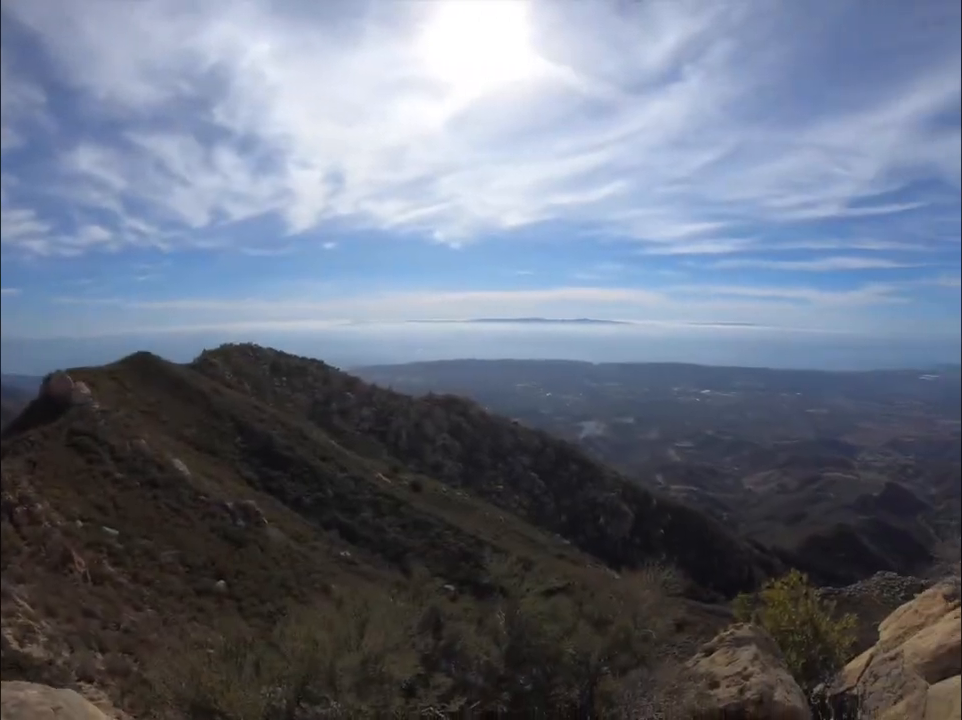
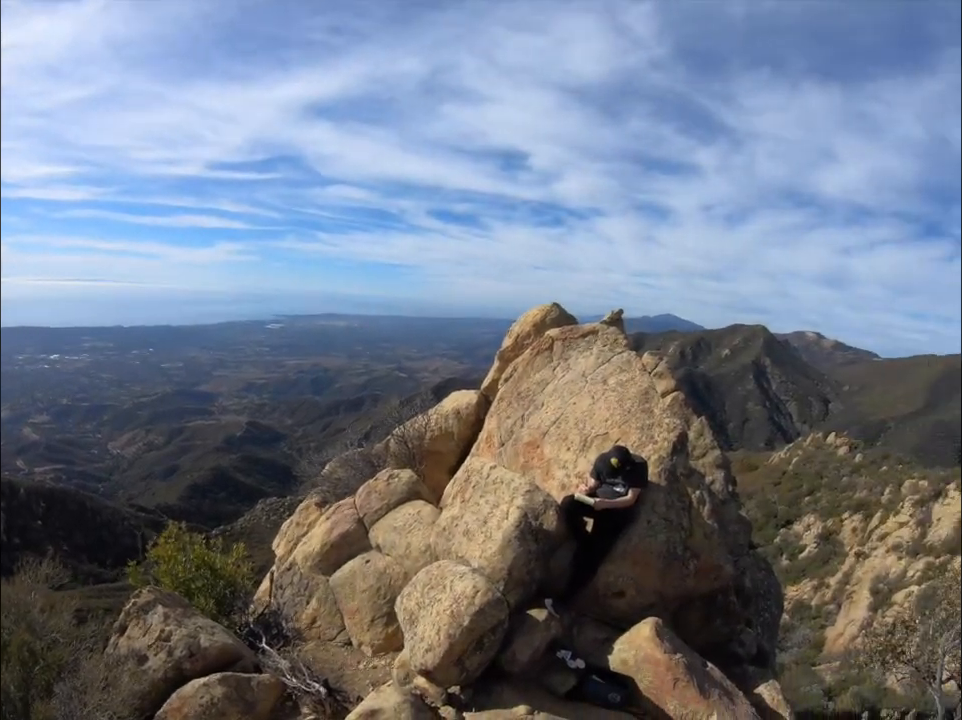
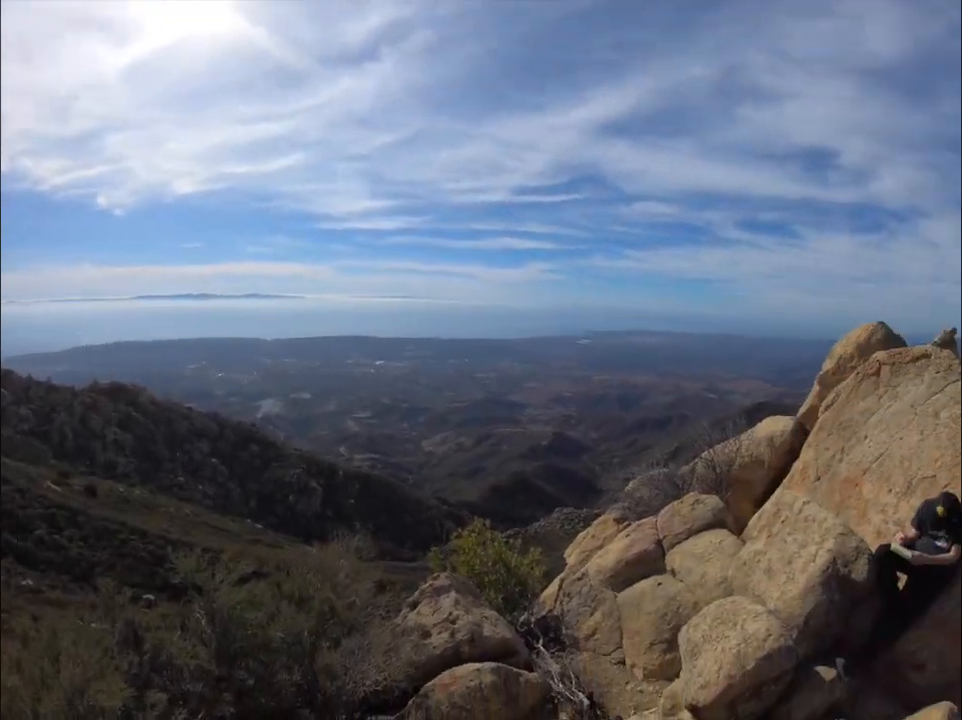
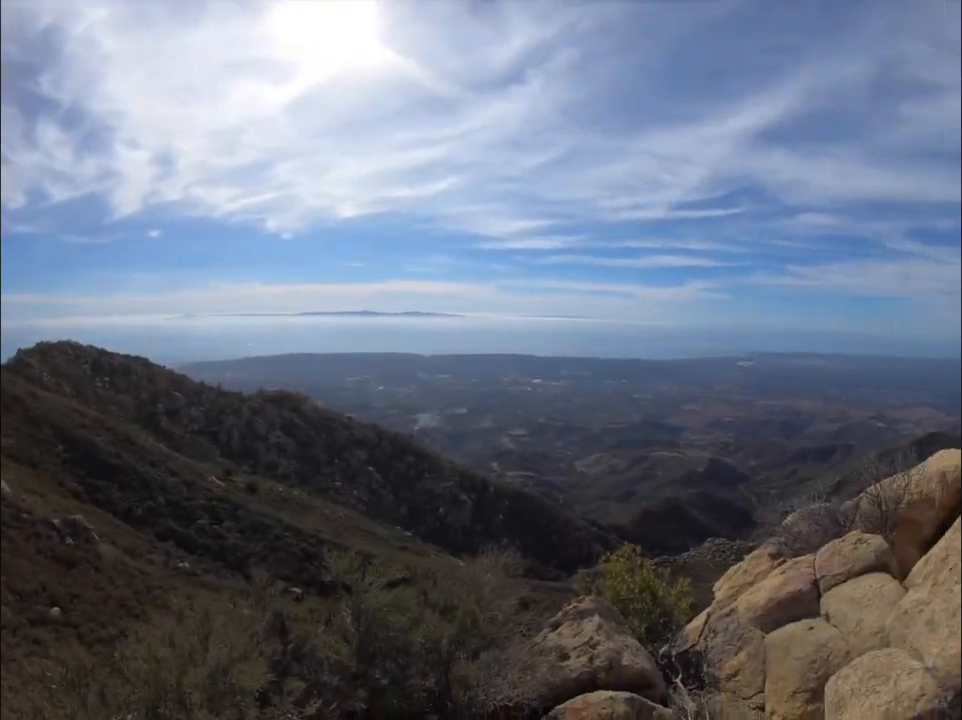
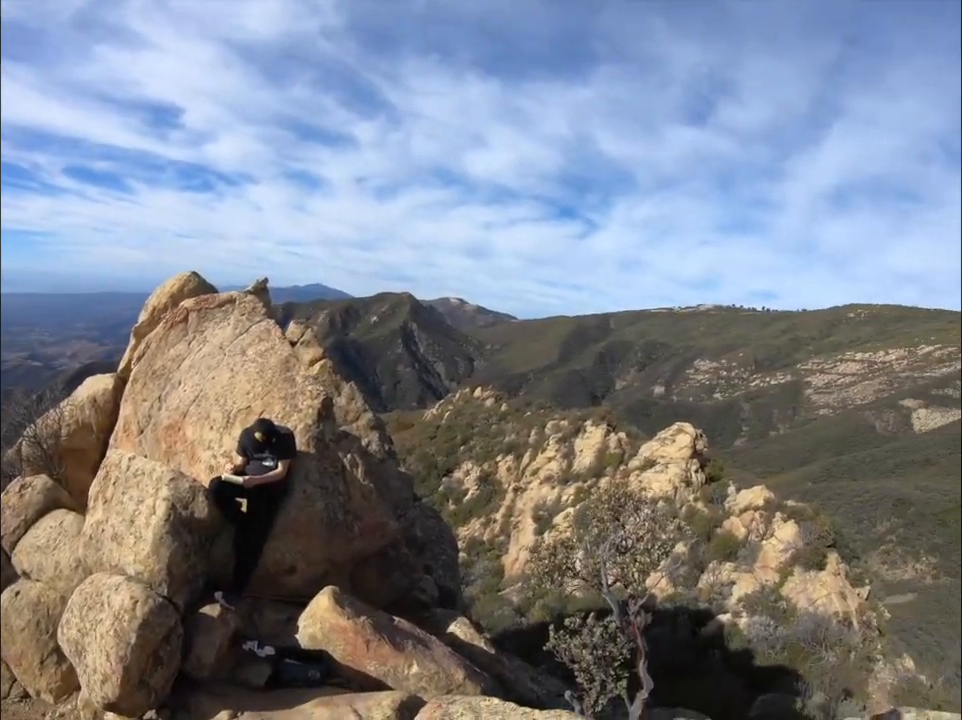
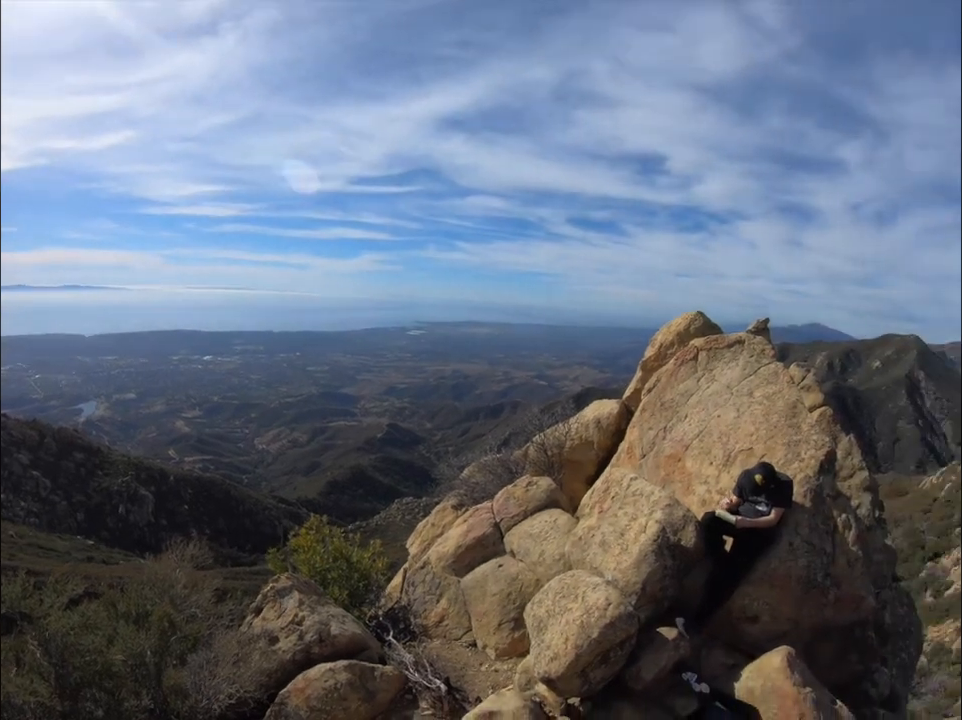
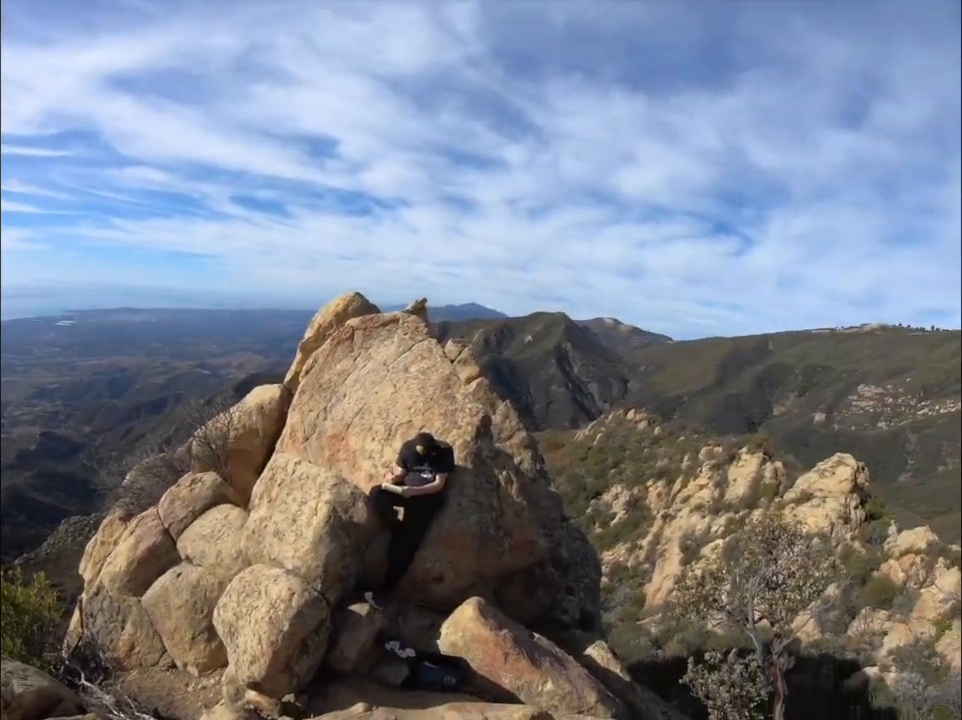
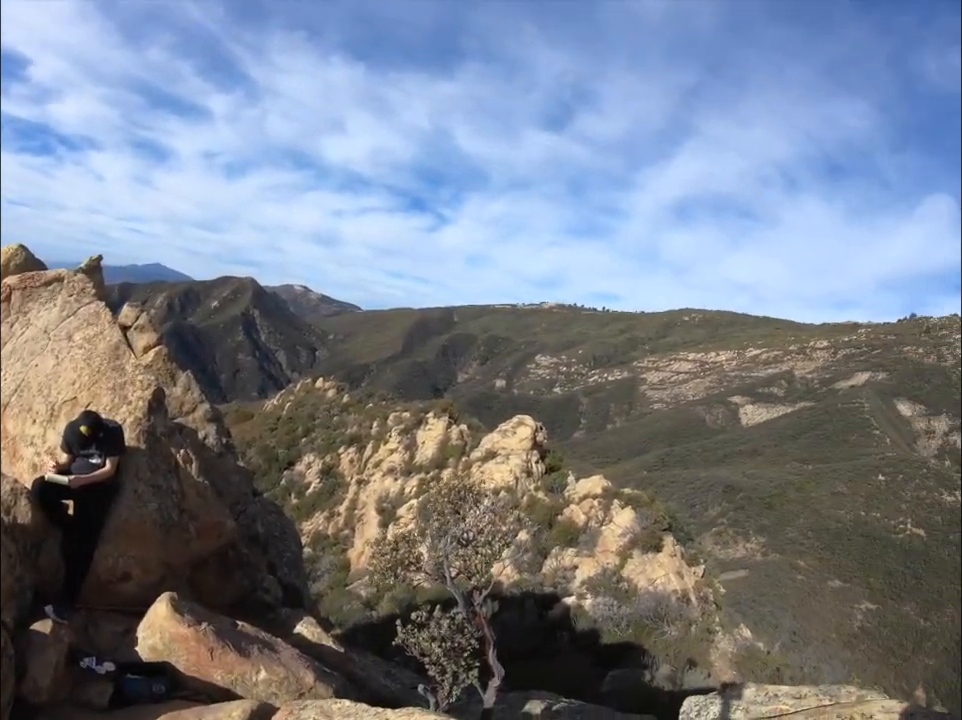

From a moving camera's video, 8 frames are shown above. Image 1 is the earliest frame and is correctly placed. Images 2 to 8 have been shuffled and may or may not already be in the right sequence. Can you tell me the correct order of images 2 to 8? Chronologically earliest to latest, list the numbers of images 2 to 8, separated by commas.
4, 3, 6, 2, 7, 5, 8
